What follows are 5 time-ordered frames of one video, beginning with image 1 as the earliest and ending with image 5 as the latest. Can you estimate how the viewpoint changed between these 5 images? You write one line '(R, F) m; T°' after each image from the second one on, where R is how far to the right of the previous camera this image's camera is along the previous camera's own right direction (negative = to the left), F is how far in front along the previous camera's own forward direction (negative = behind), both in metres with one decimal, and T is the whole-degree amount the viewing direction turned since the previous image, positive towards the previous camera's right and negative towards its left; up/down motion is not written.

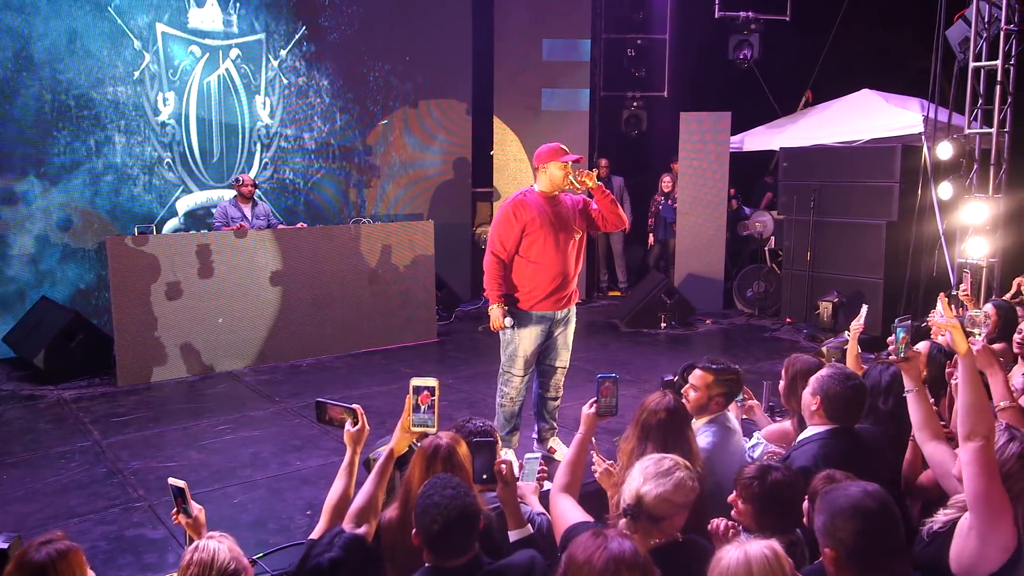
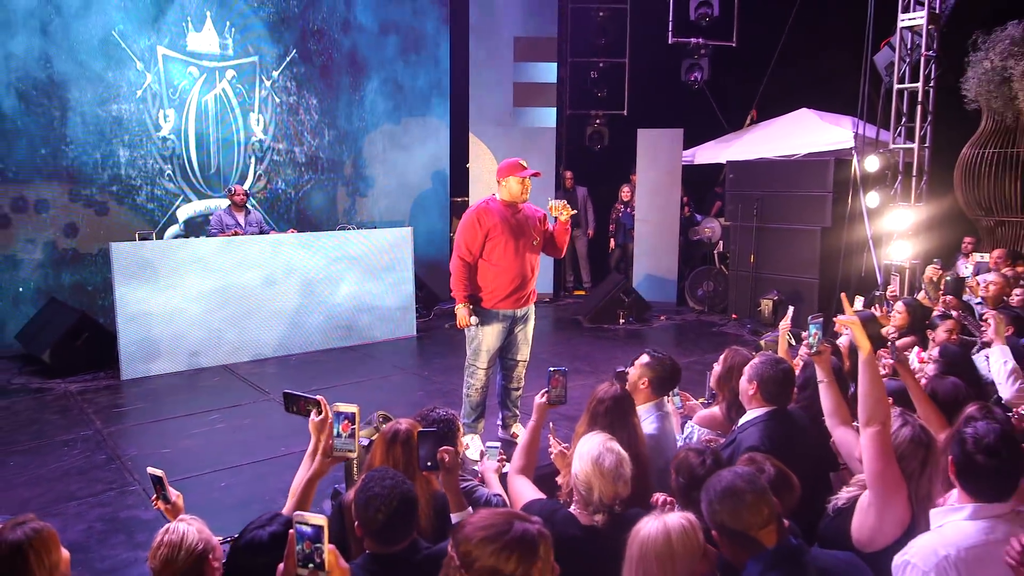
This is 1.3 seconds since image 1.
(+0.2, -0.7) m; +1°
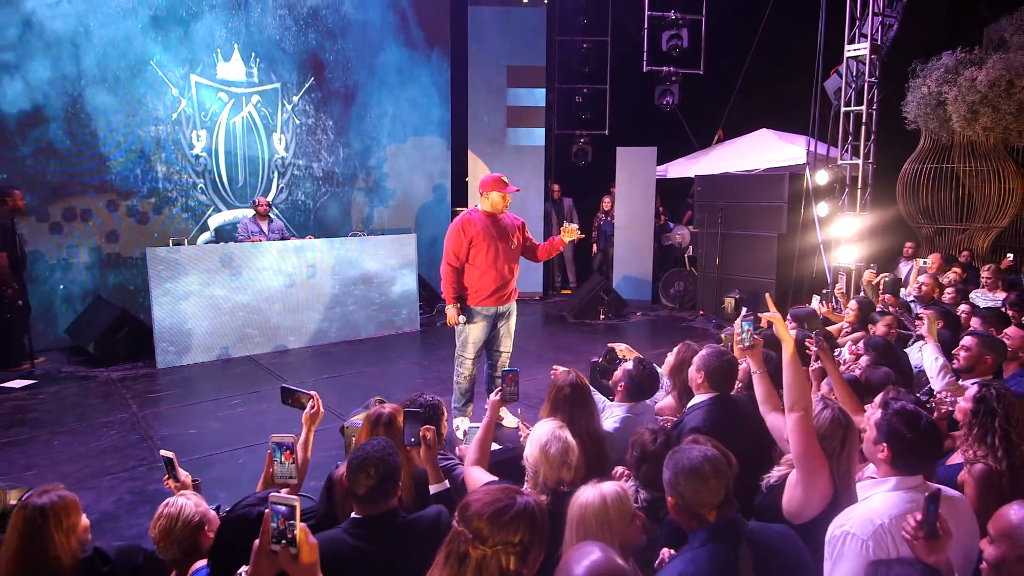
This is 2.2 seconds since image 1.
(+0.1, -1.0) m; 0°
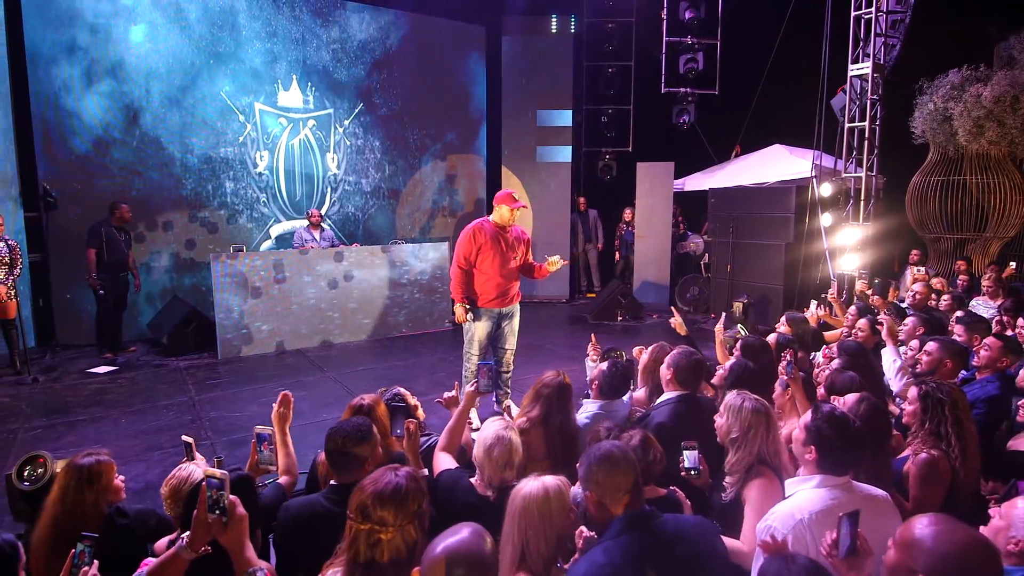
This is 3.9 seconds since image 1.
(+0.4, -0.8) m; -4°
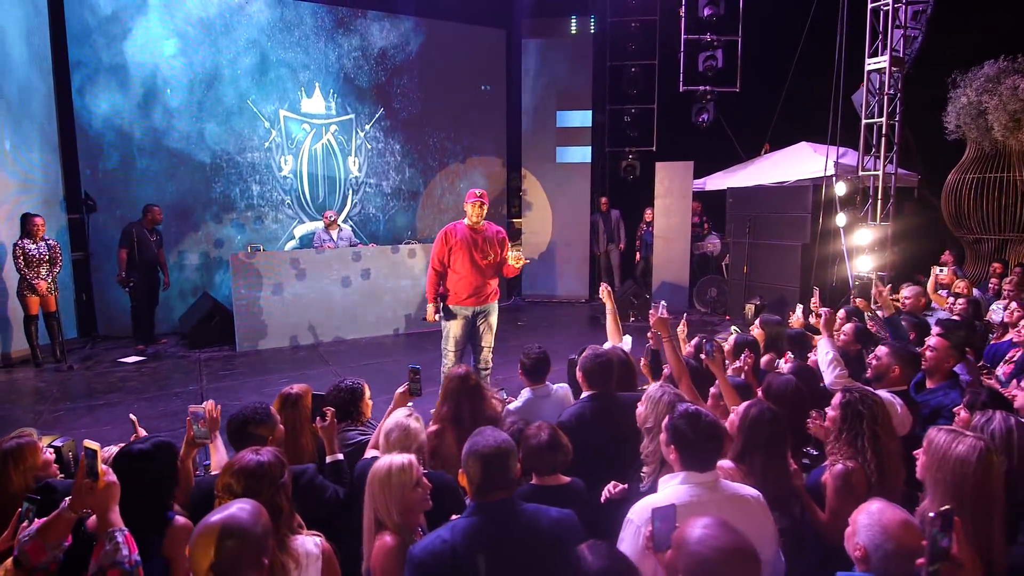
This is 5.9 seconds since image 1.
(+0.8, -0.1) m; -6°
